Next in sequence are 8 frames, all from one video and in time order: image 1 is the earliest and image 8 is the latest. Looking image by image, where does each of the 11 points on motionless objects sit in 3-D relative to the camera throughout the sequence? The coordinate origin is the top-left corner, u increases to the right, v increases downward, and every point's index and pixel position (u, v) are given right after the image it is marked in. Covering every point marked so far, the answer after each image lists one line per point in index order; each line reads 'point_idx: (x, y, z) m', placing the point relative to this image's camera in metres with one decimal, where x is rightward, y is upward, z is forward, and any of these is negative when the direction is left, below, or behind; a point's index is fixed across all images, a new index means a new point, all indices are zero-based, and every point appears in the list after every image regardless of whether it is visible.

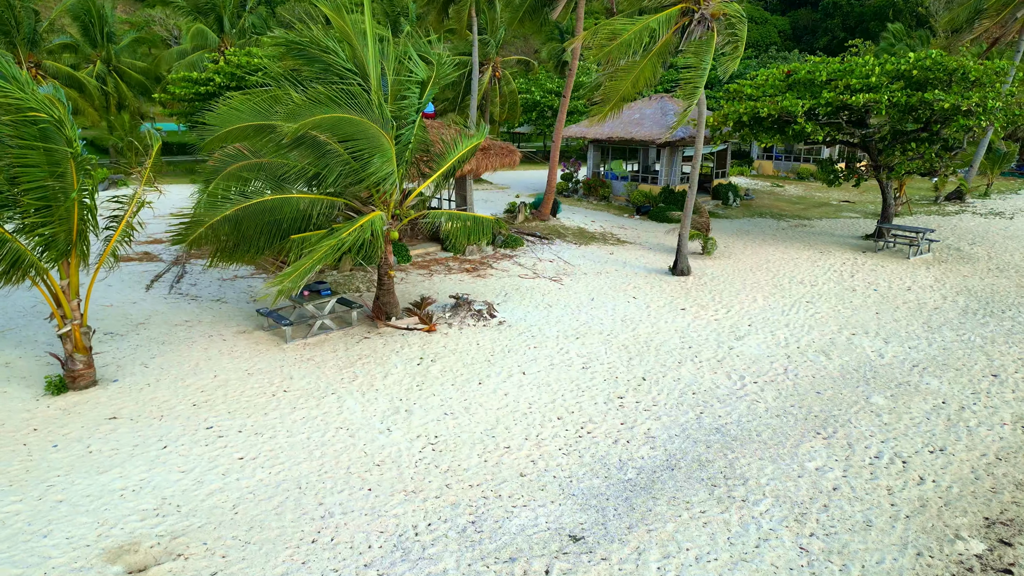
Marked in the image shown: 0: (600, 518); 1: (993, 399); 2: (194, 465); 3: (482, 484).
0: (+0.7, -1.7, +5.7) m
1: (+5.1, -1.2, +8.1) m
2: (-2.5, -1.4, +6.2) m
3: (-0.2, -1.5, +6.1) m
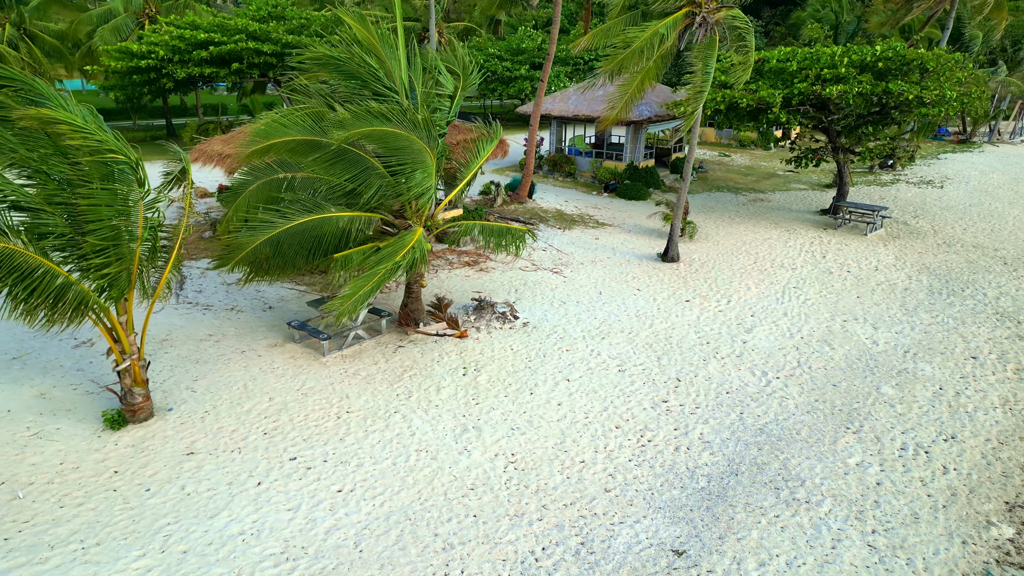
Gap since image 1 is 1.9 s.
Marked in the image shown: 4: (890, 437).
0: (+1.5, -2.0, +6.2) m
1: (+5.6, -1.1, +9.2) m
2: (-1.7, -1.8, +6.4) m
3: (+0.6, -1.8, +6.5) m
4: (+3.8, -1.5, +7.8) m
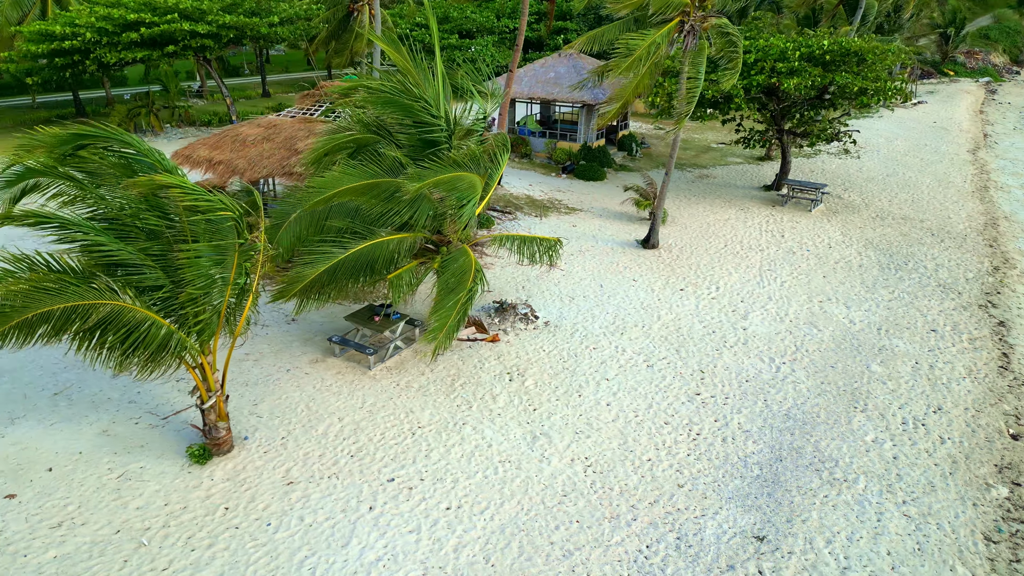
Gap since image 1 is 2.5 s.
0: (+2.4, -2.1, +7.2) m
1: (+6.0, -0.9, +10.6) m
2: (-0.8, -2.1, +6.9) m
3: (+1.4, -2.0, +7.4) m
4: (+4.5, -1.5, +9.1) m
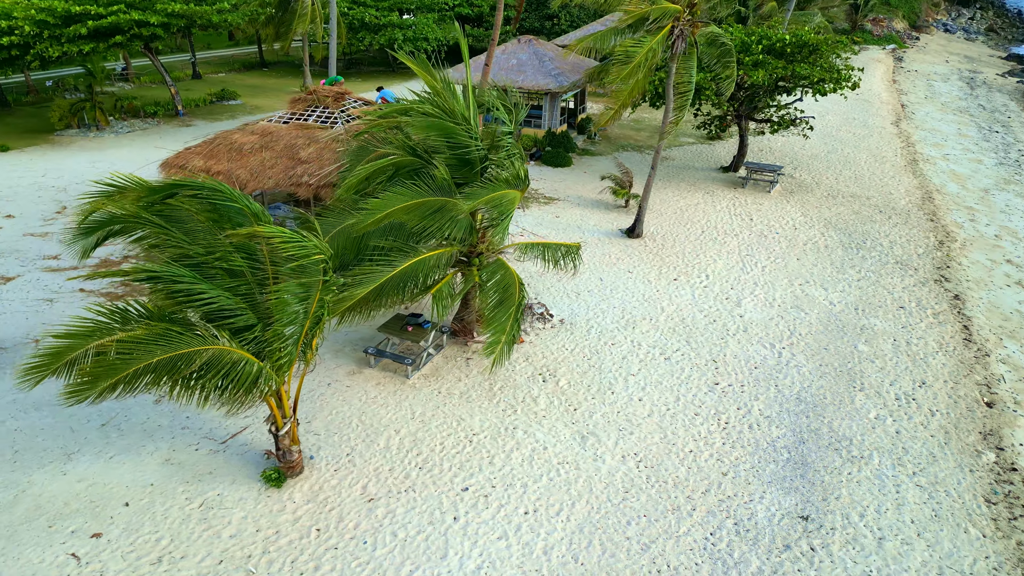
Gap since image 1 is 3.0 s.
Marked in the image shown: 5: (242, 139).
0: (+3.1, -2.2, +8.1) m
1: (+6.2, -0.6, +11.8) m
2: (-0.1, -2.3, +7.4) m
3: (+2.1, -2.1, +8.2) m
4: (+4.9, -1.3, +10.1) m
5: (-4.3, +2.4, +12.4) m
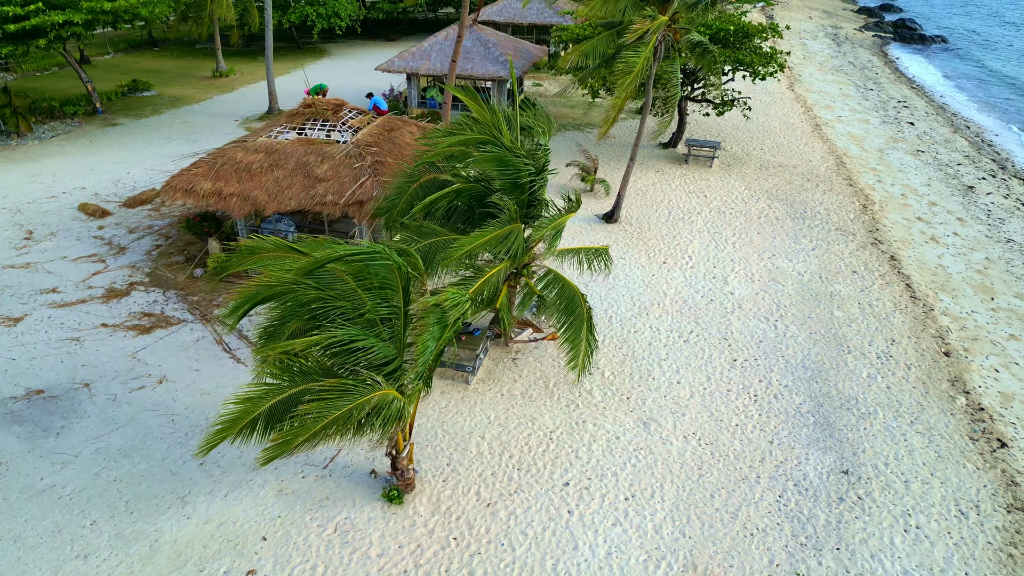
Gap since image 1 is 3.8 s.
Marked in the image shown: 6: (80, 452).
0: (+4.1, -2.1, +9.7) m
1: (+6.4, -0.1, +13.8) m
2: (+1.1, -2.5, +8.5) m
3: (+3.1, -2.1, +9.6) m
4: (+5.5, -1.0, +11.9) m
5: (-4.2, +2.1, +12.4) m
6: (-5.1, -1.9, +9.1) m
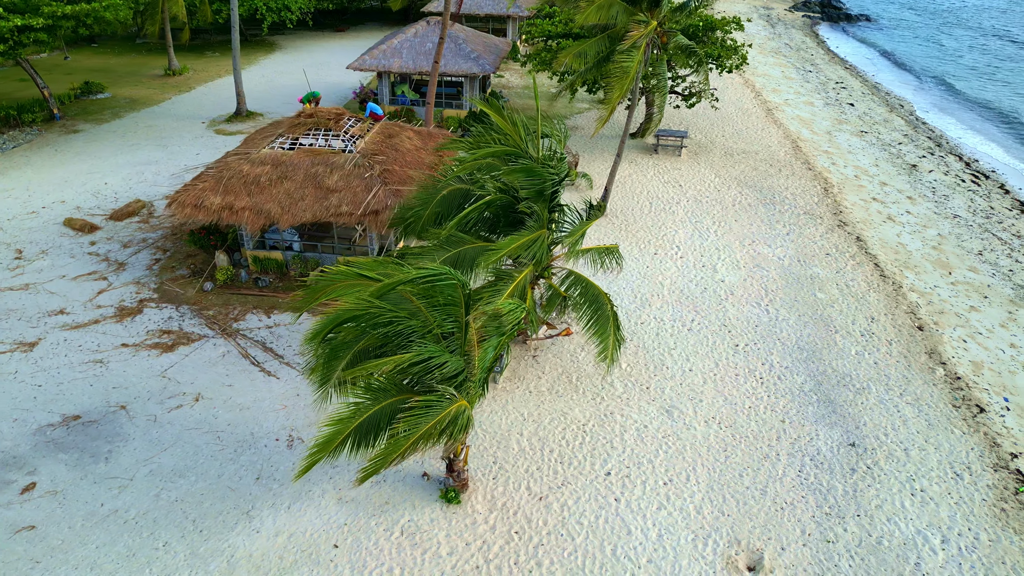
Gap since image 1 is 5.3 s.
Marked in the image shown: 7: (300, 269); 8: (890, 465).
0: (+4.6, -1.9, +10.7) m
1: (+6.4, +0.3, +14.8) m
2: (+1.7, -2.5, +9.2) m
3: (+3.6, -2.0, +10.4) m
4: (+5.7, -0.7, +13.0) m
5: (-4.2, +1.9, +12.5) m
6: (-4.5, -2.2, +9.3) m
7: (-3.6, +0.3, +13.2) m
8: (+4.9, -2.3, +10.1) m
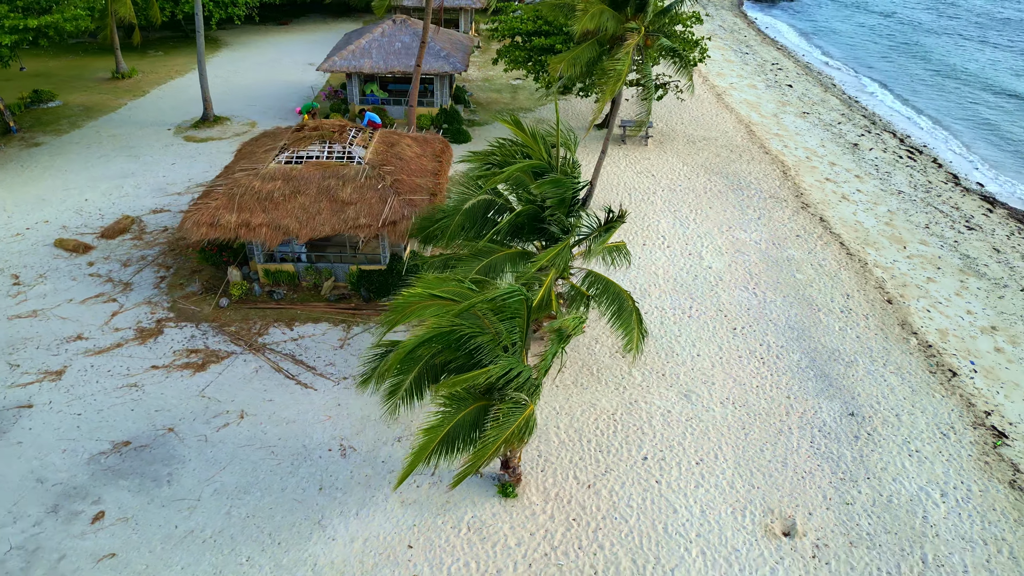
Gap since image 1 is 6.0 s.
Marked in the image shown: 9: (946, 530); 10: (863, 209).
0: (+5.0, -1.7, +11.8) m
1: (+6.3, +0.7, +16.1) m
2: (+2.4, -2.5, +10.1) m
3: (+4.1, -1.8, +11.5) m
4: (+5.9, -0.3, +14.2) m
5: (-4.0, +1.7, +12.7) m
6: (-3.9, -2.6, +9.6) m
7: (-3.5, +0.1, +13.5) m
8: (+5.5, -2.1, +11.3) m
9: (+5.5, -3.0, +9.7) m
10: (+8.6, +1.9, +18.9) m
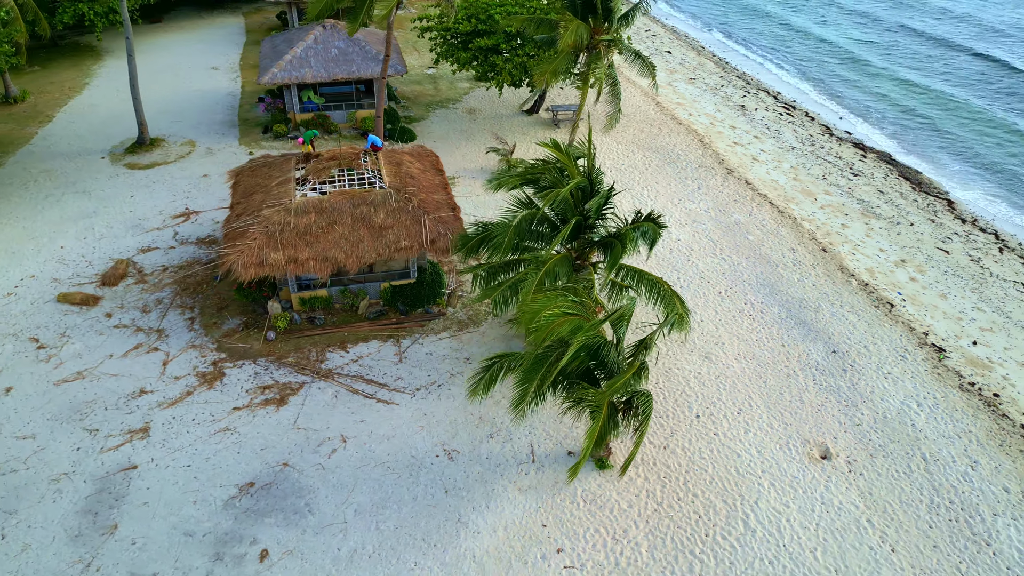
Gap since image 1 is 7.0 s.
0: (+5.8, -1.0, +14.4) m
1: (+5.9, +1.8, +18.7) m
2: (+3.7, -2.2, +12.3) m
3: (+4.9, -1.2, +14.0) m
4: (+5.9, +0.6, +16.8) m
5: (-3.6, +1.2, +13.3) m
6: (-2.3, -3.1, +10.6) m
7: (-3.1, -0.2, +14.3) m
8: (+6.4, -1.3, +14.0) m
9: (+6.8, -2.3, +12.6) m
10: (+7.3, +3.4, +21.8) m
